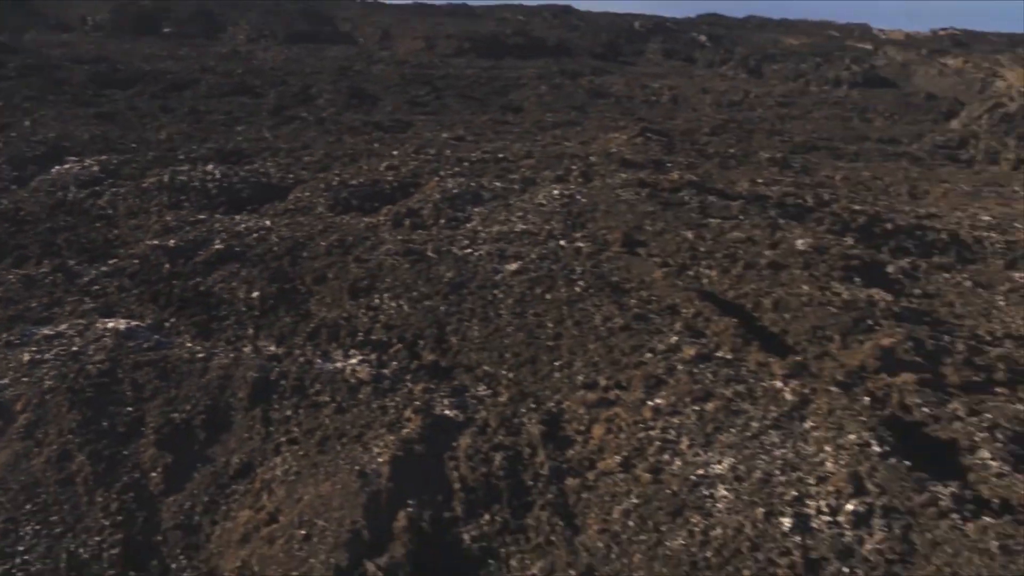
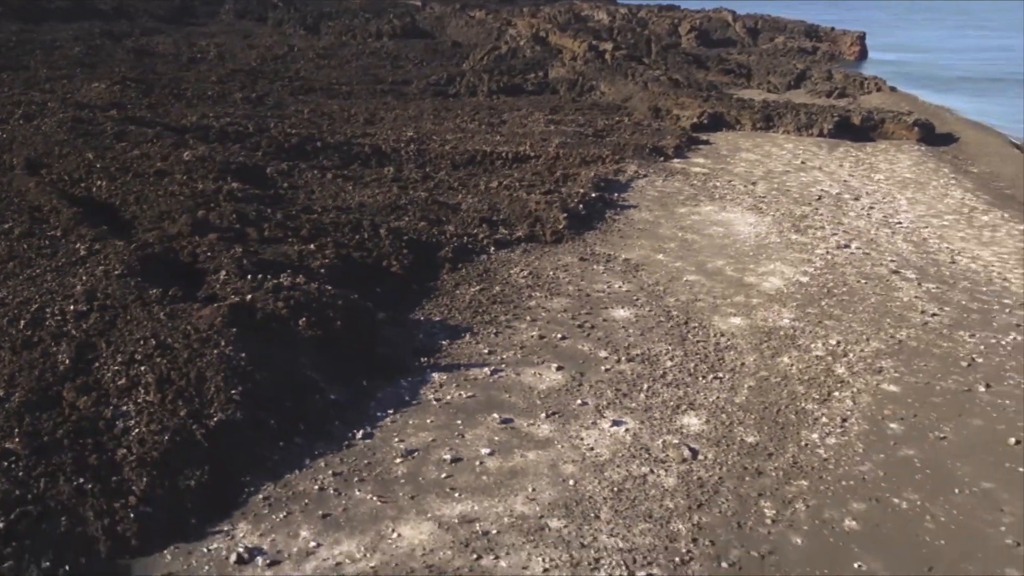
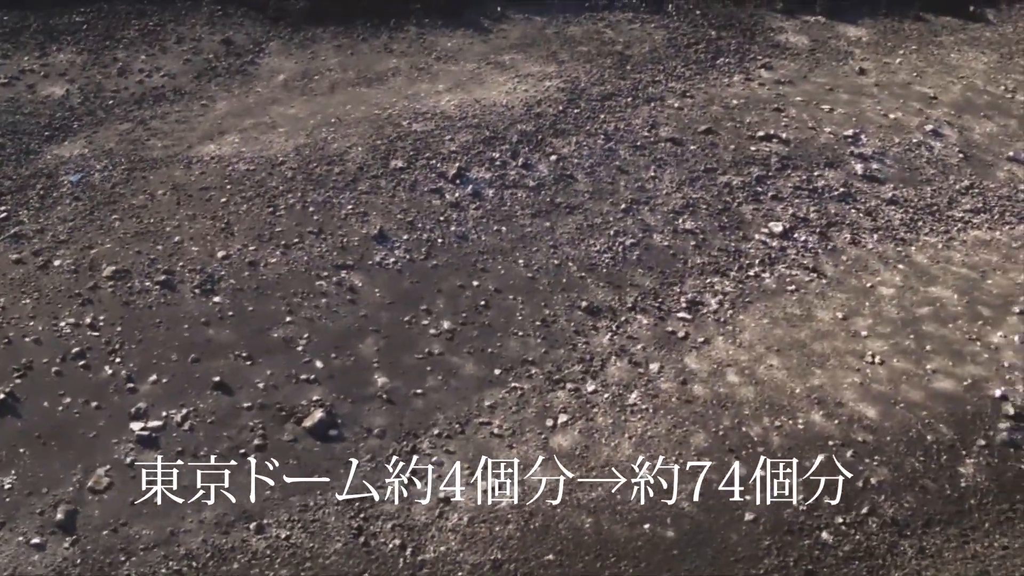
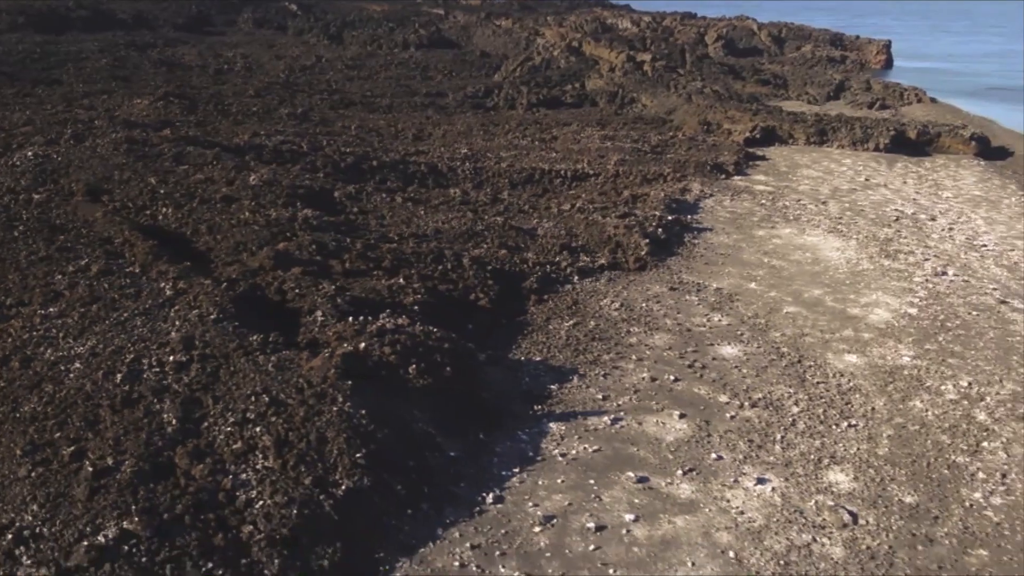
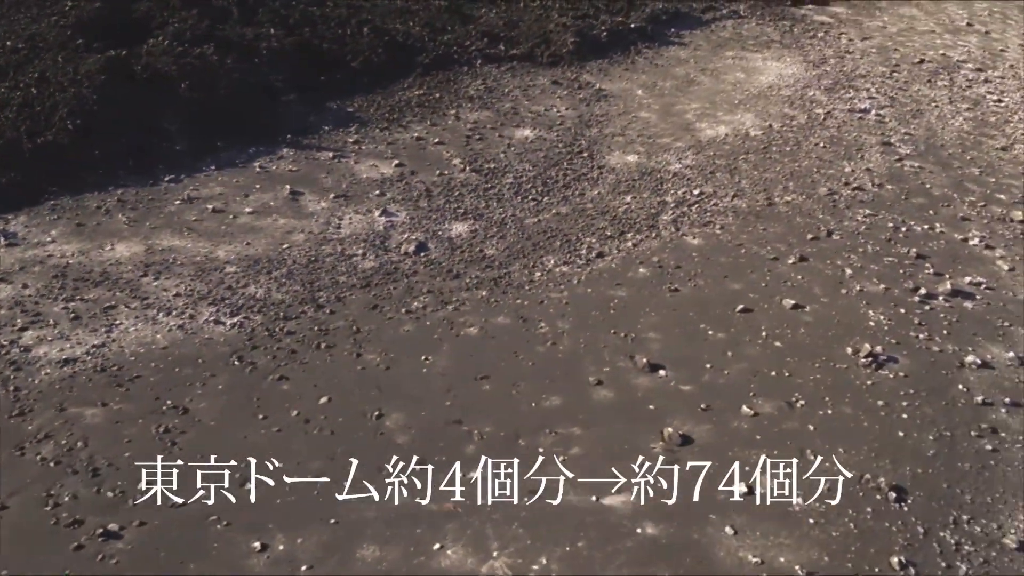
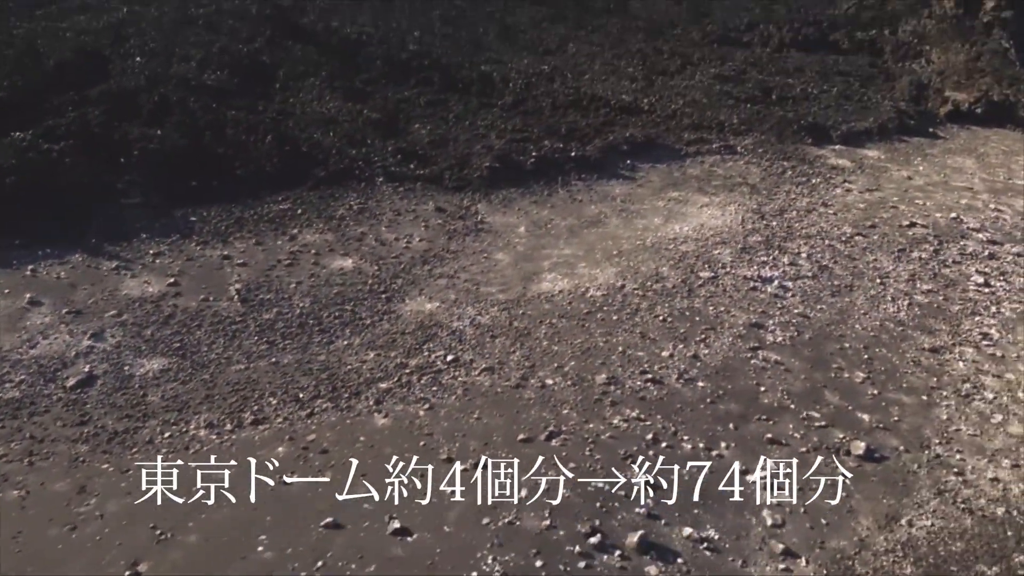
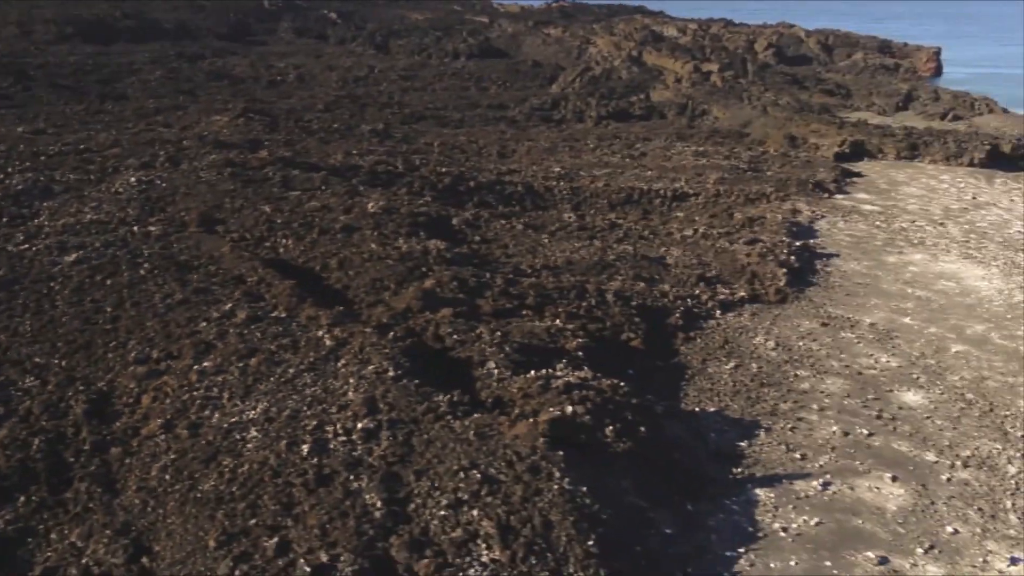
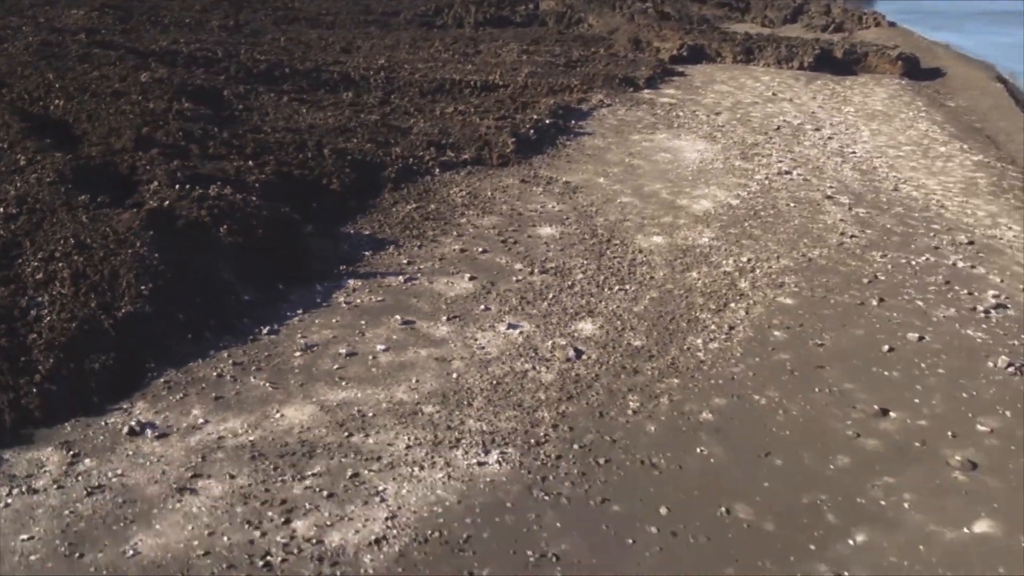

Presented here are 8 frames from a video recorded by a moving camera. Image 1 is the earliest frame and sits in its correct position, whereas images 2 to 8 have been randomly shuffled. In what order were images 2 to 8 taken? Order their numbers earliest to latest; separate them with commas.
7, 4, 2, 8, 5, 6, 3
